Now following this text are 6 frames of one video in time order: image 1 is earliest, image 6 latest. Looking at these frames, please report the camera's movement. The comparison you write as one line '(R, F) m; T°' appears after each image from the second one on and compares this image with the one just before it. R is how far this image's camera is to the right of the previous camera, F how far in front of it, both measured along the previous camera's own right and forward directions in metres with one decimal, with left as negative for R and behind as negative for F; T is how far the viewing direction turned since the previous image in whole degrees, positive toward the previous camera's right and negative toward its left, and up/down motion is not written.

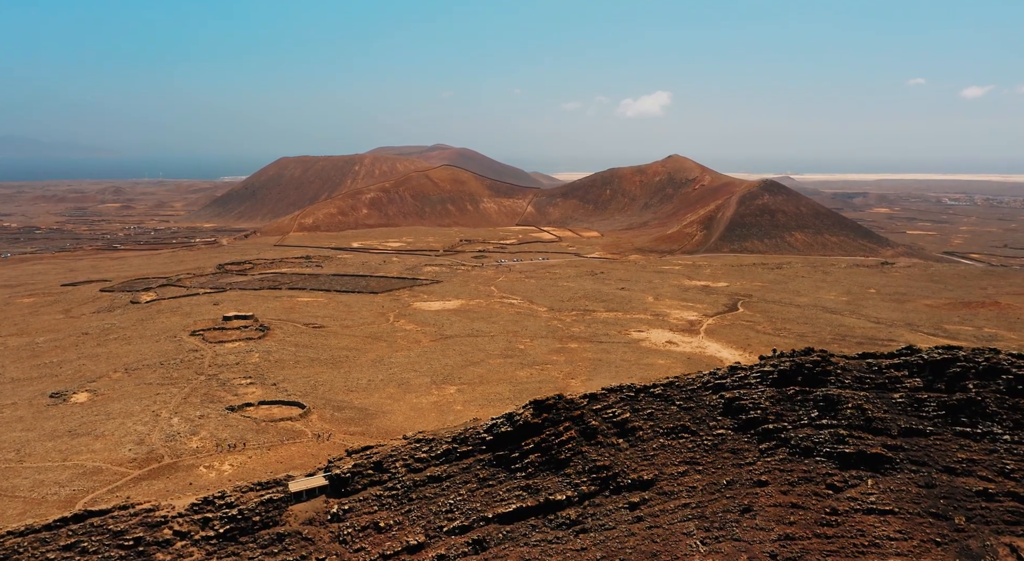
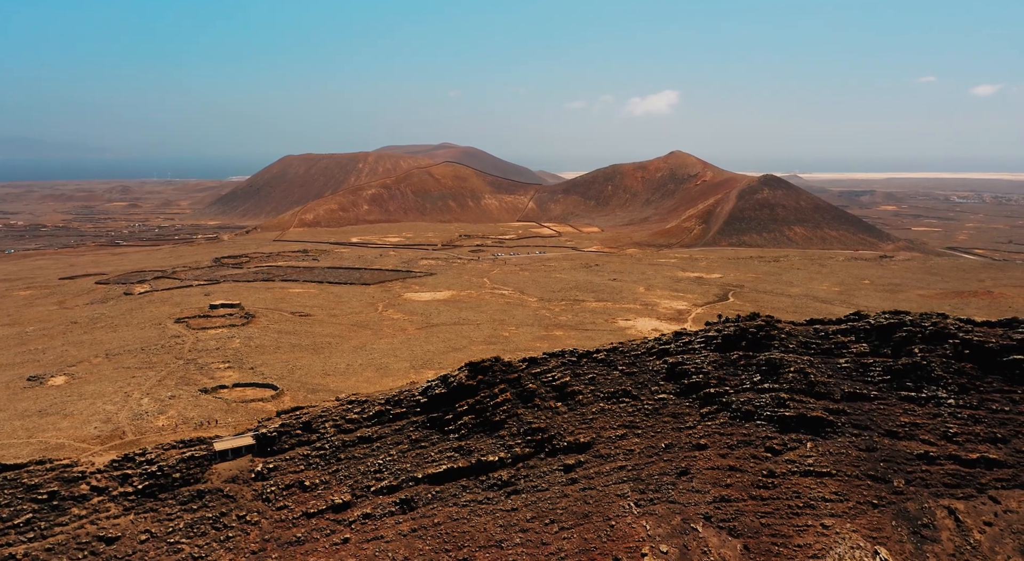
(+1.4, +0.4) m; +1°
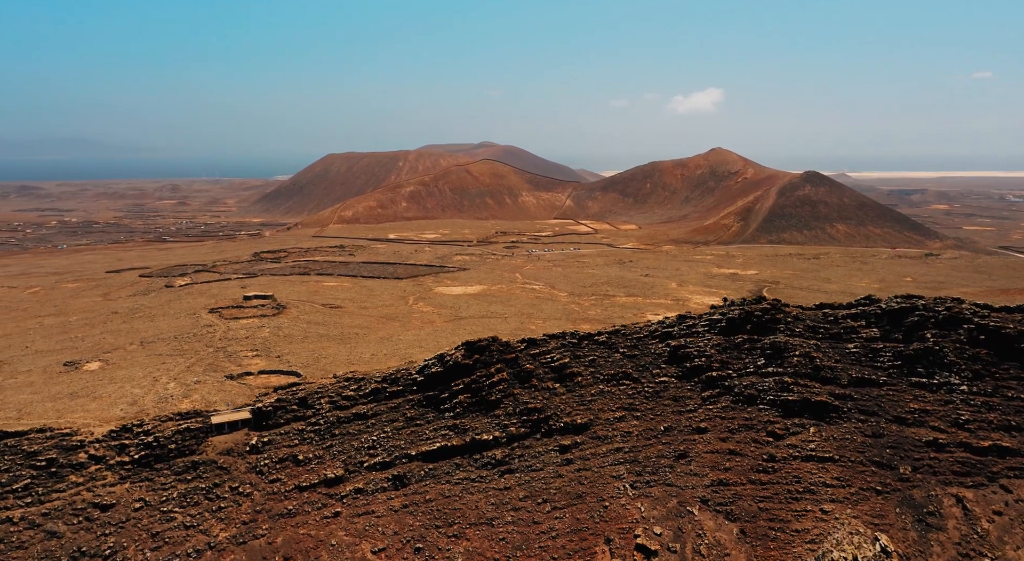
(+0.7, +0.1) m; -3°
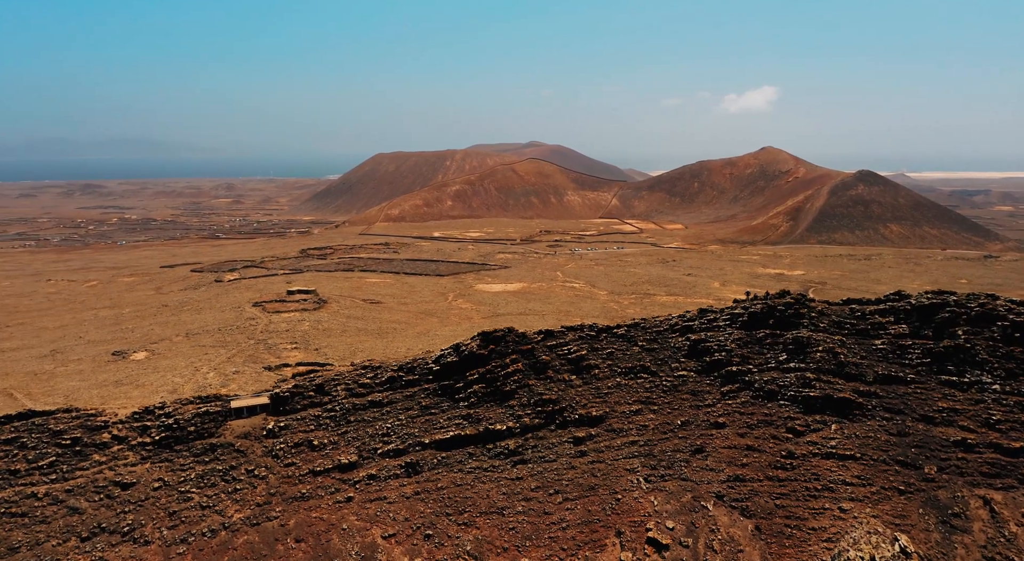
(+0.5, 0.0) m; -3°
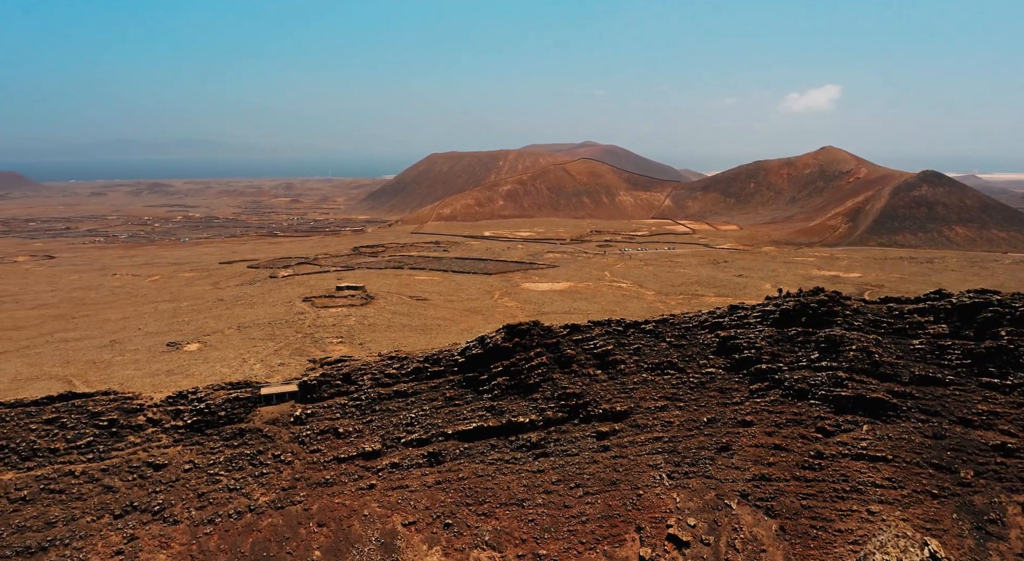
(+0.4, -0.1) m; -4°
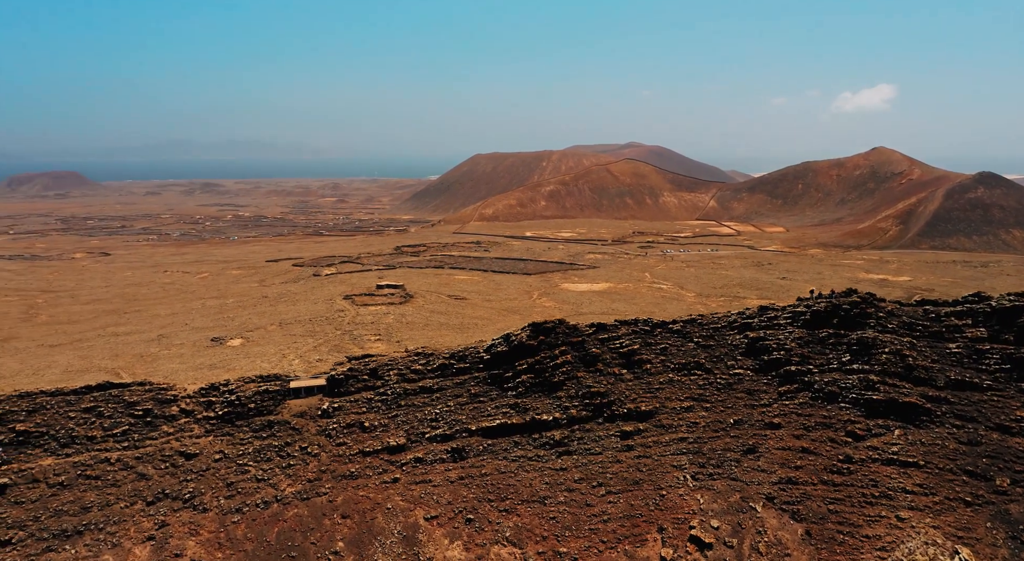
(+0.3, -0.1) m; -3°
